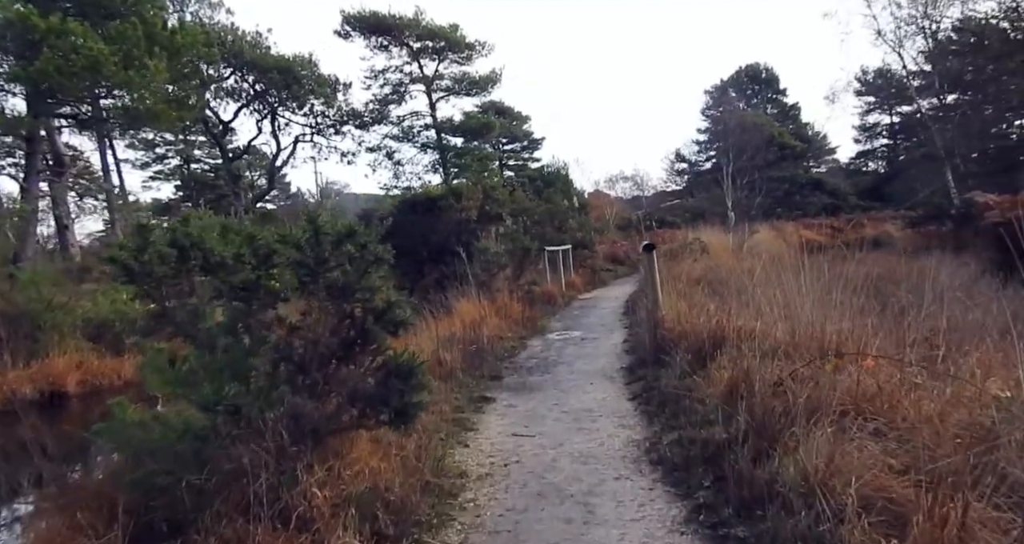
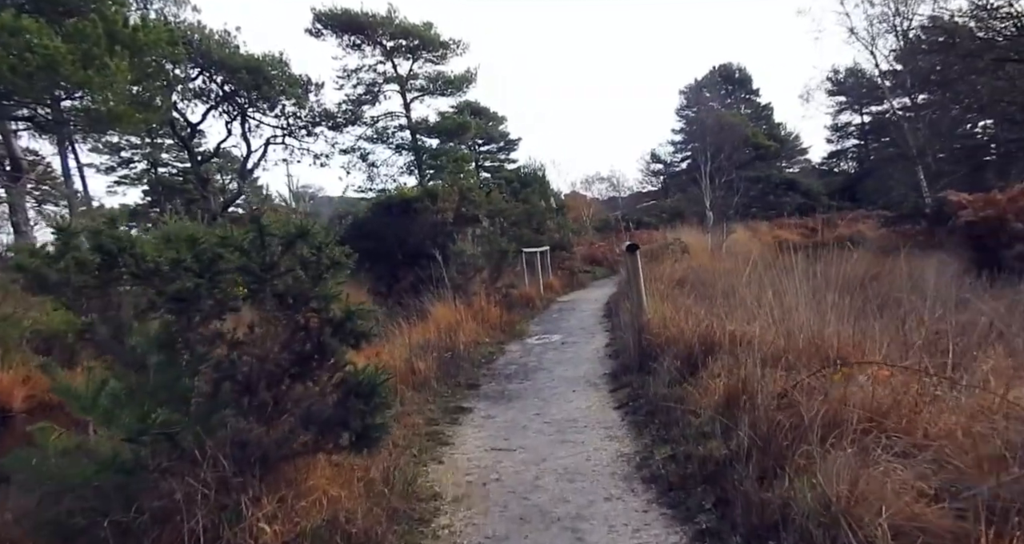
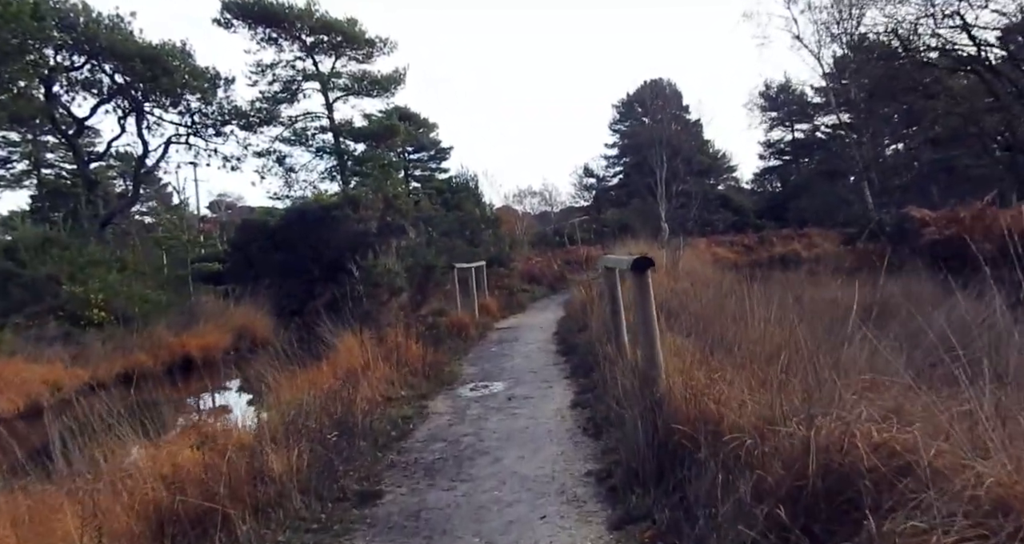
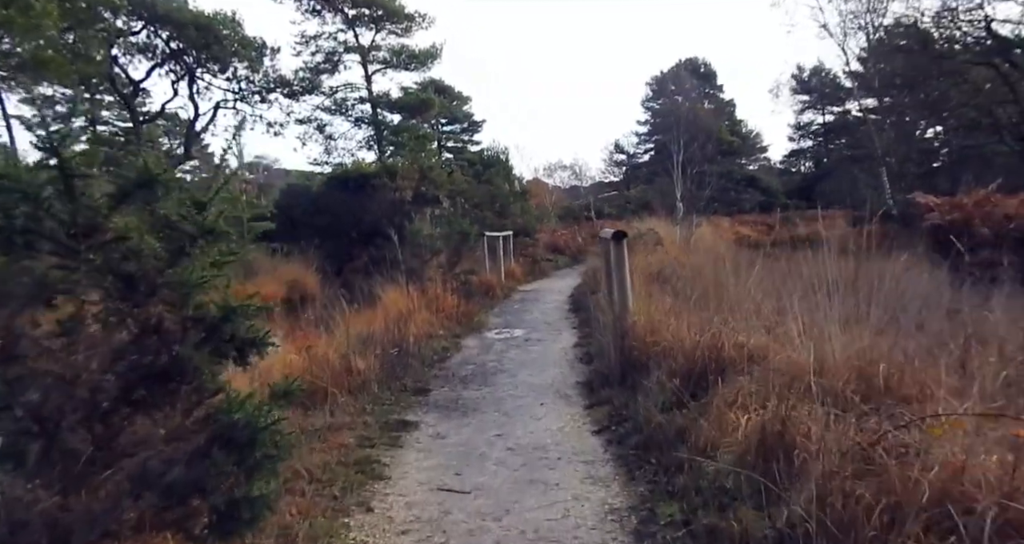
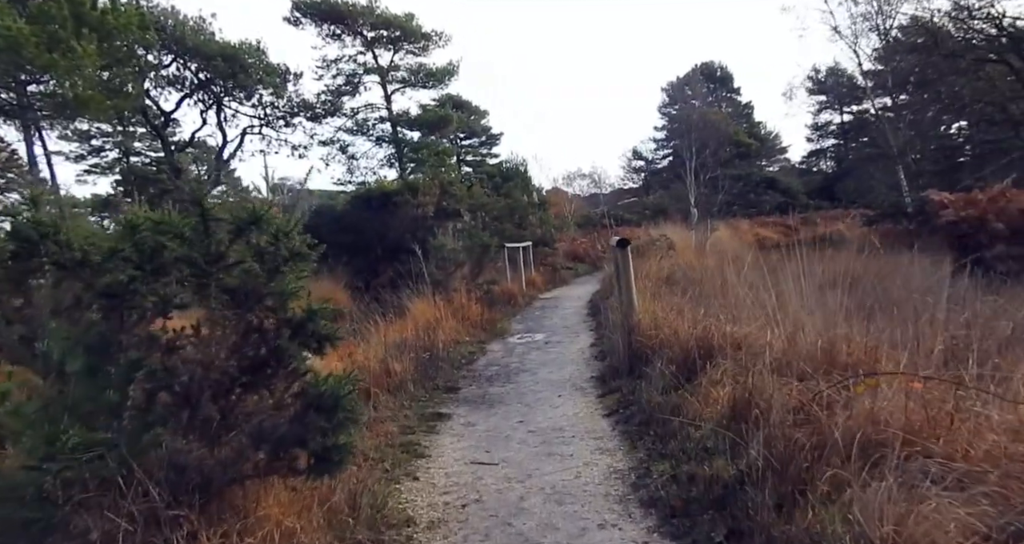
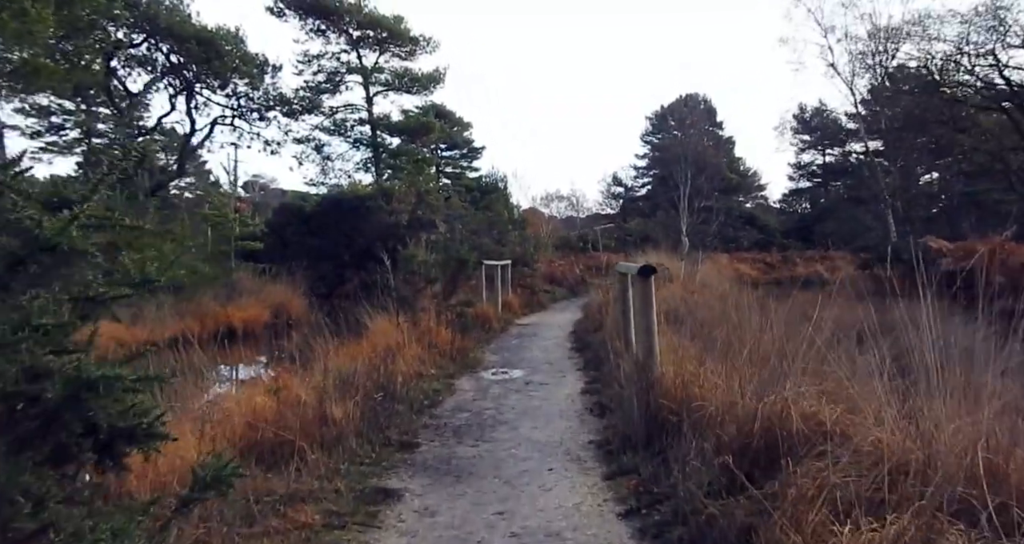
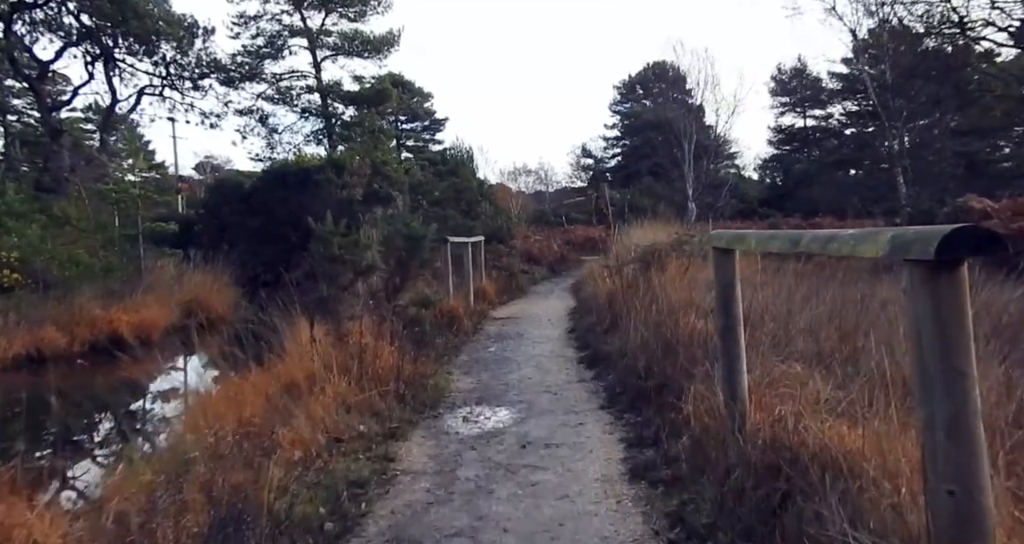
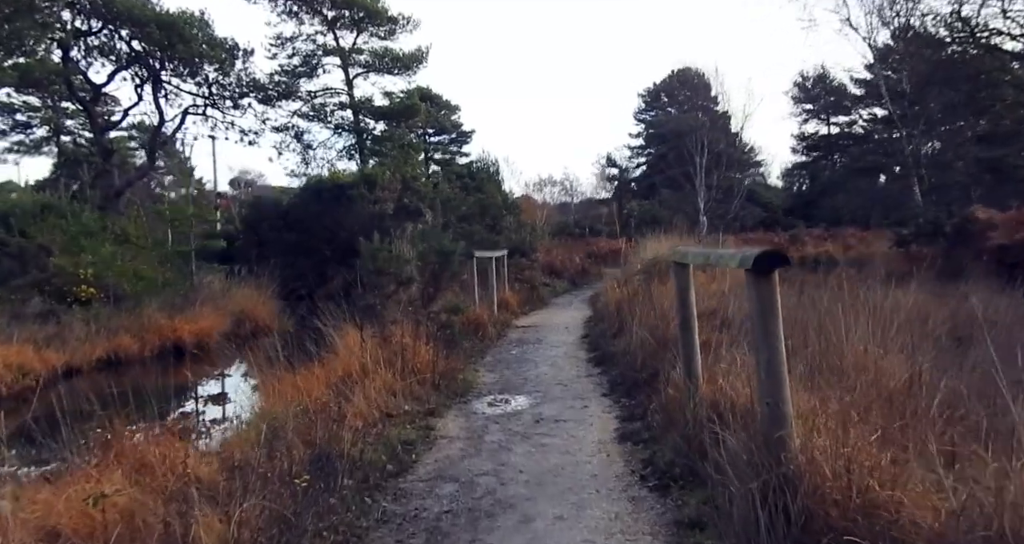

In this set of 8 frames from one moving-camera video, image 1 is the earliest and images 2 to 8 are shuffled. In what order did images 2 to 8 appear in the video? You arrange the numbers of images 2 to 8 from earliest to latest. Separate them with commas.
2, 5, 4, 6, 3, 8, 7
